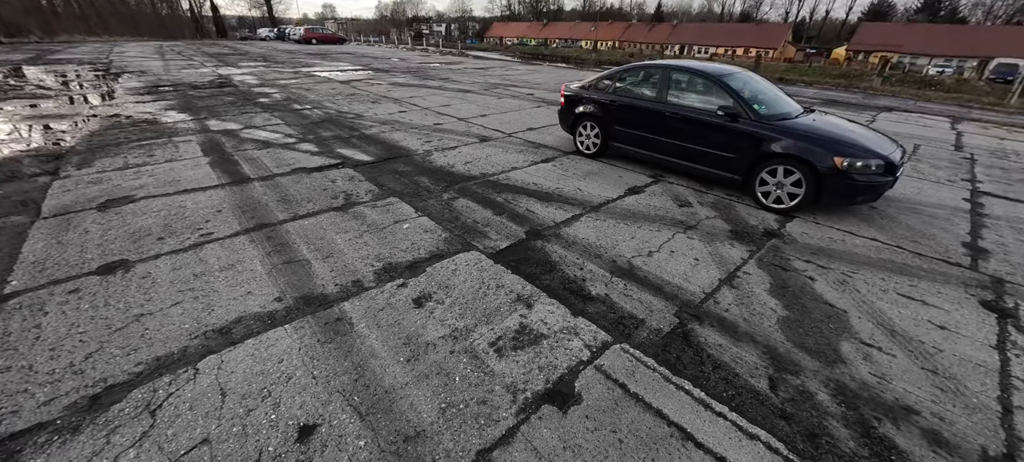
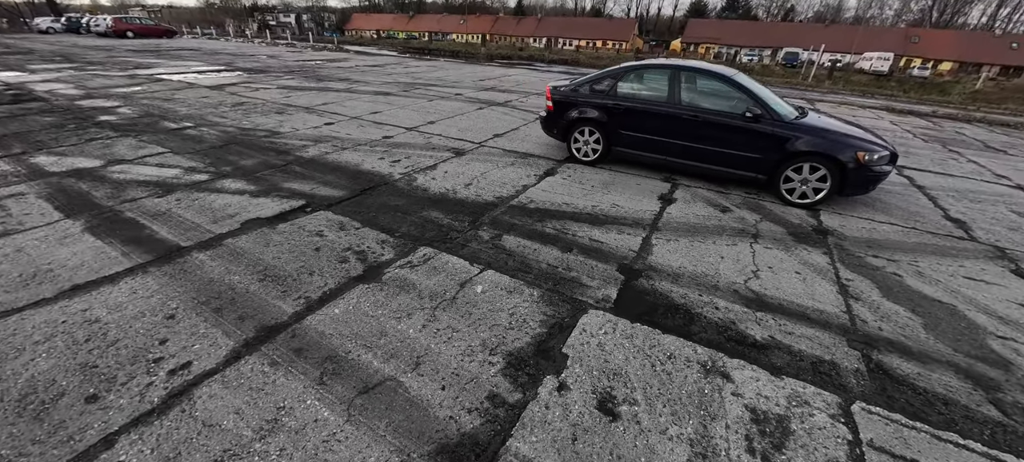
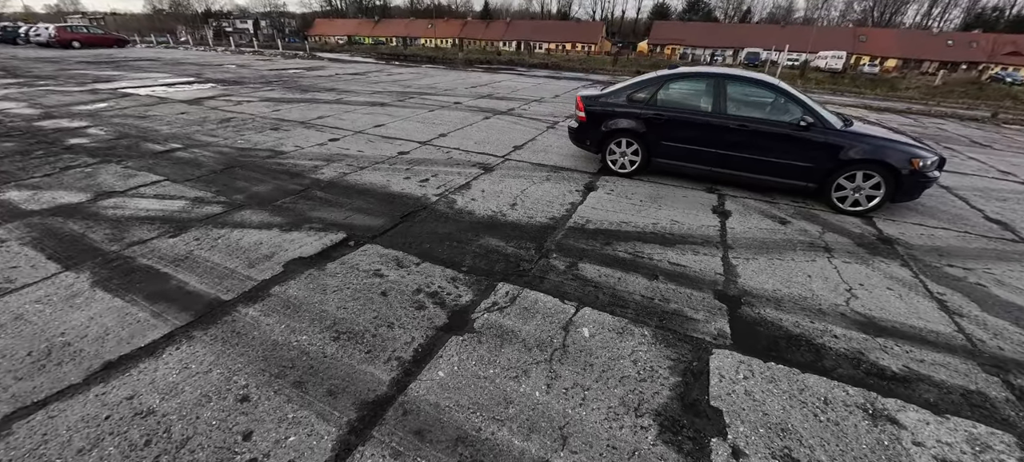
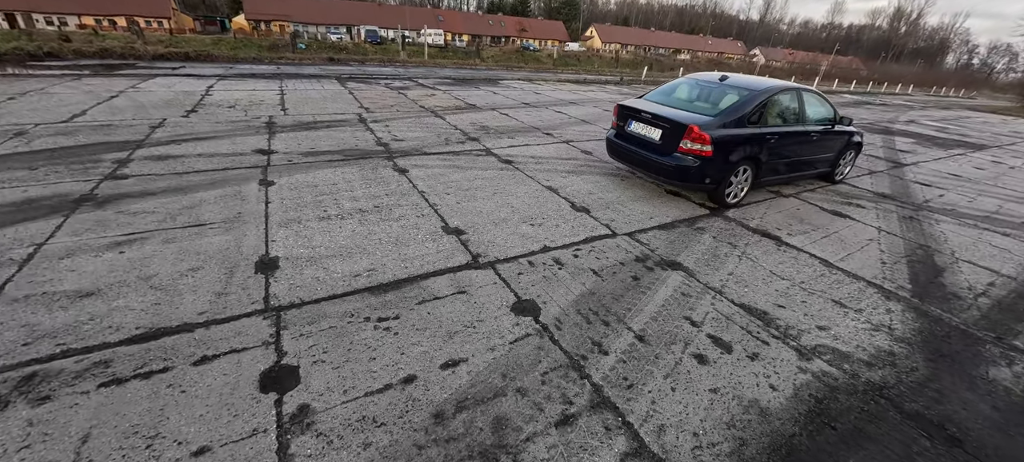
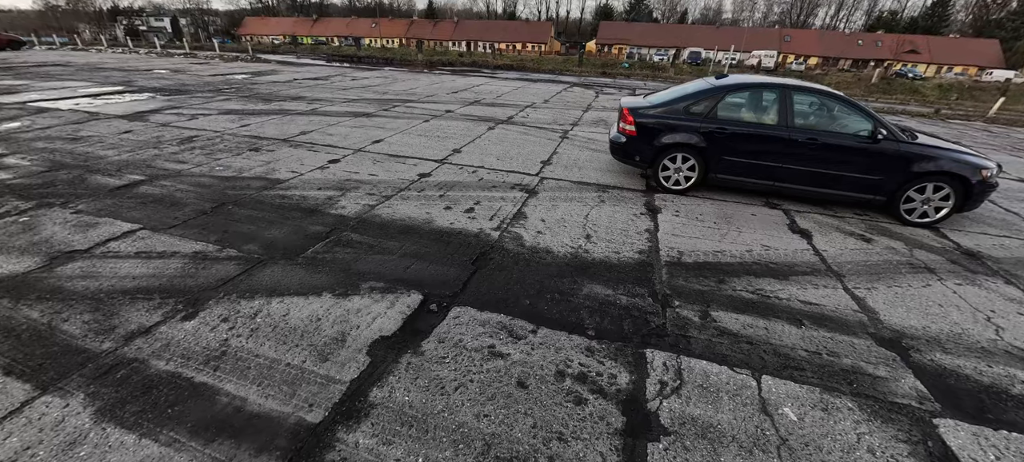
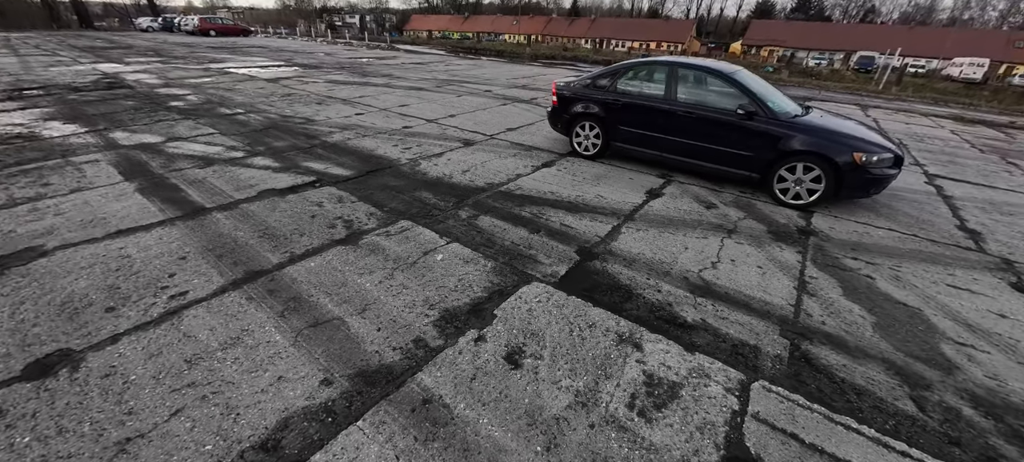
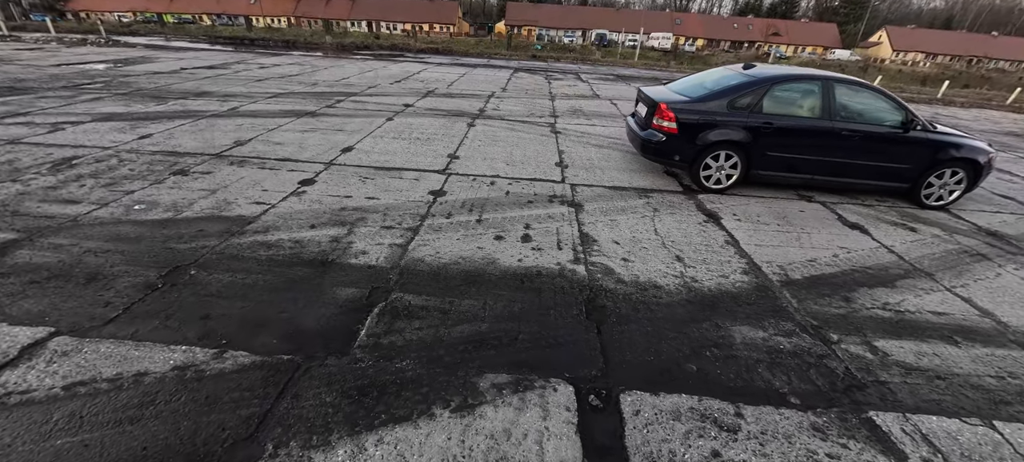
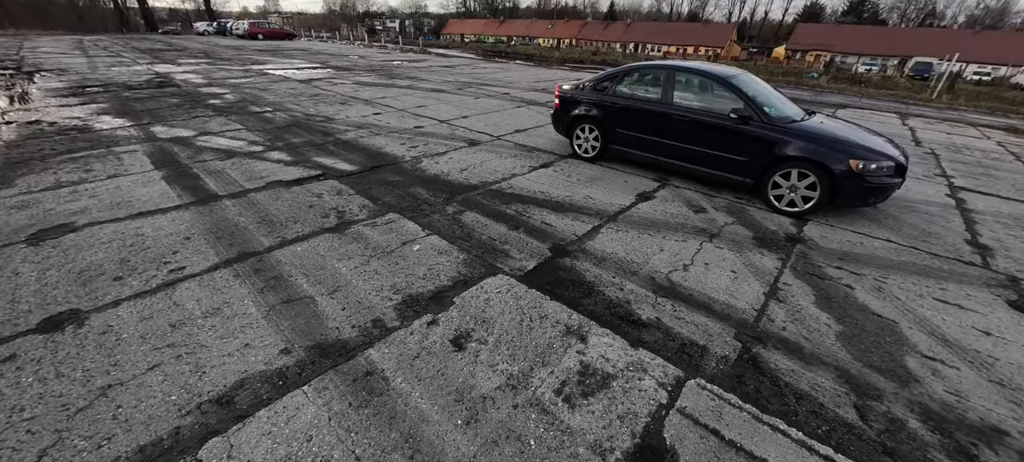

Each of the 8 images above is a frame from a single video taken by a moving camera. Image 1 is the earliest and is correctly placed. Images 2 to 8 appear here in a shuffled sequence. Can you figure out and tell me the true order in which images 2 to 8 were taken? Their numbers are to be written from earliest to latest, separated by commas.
8, 6, 2, 3, 5, 7, 4
